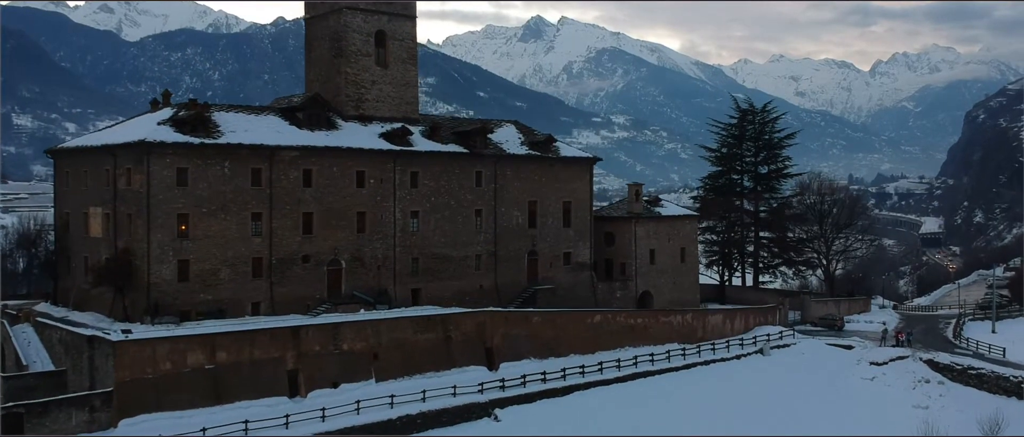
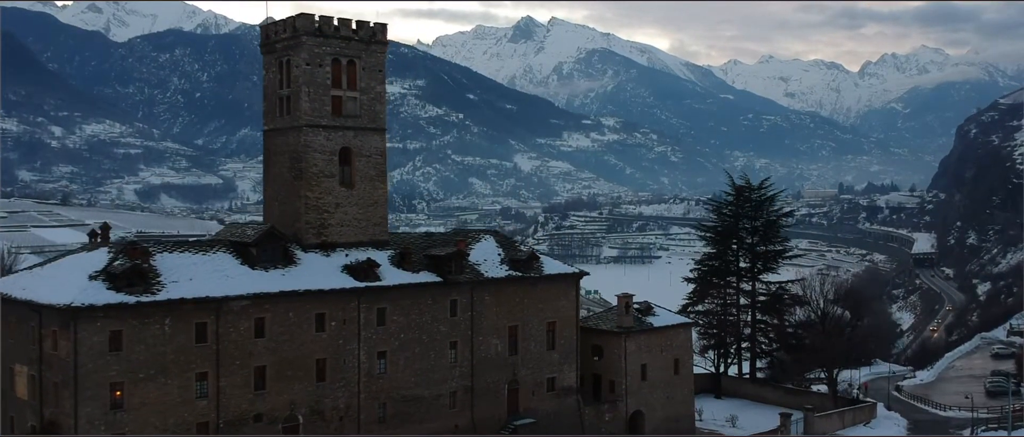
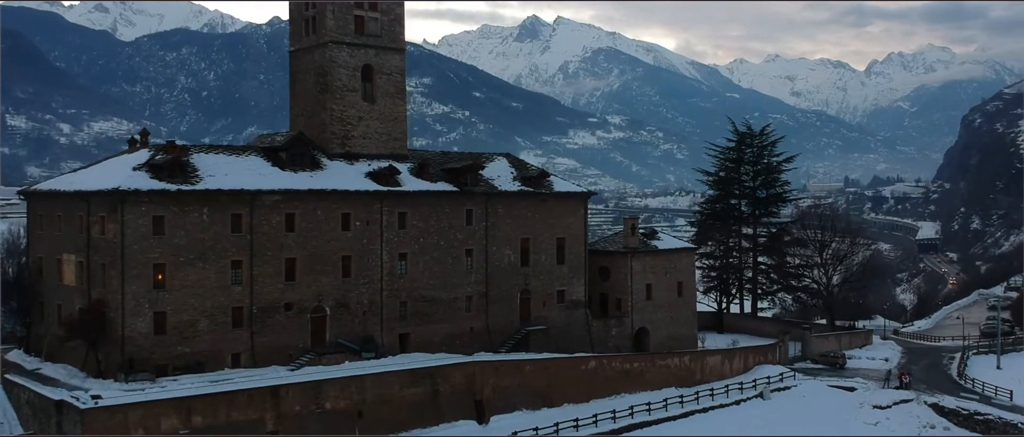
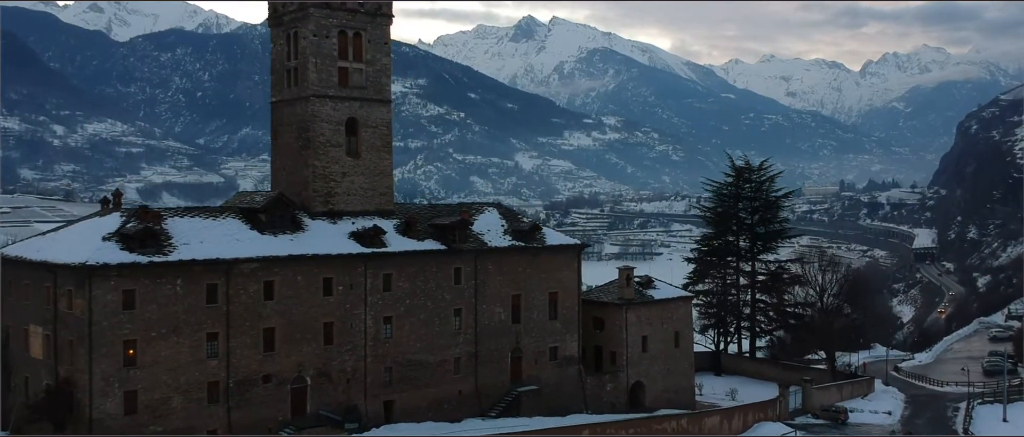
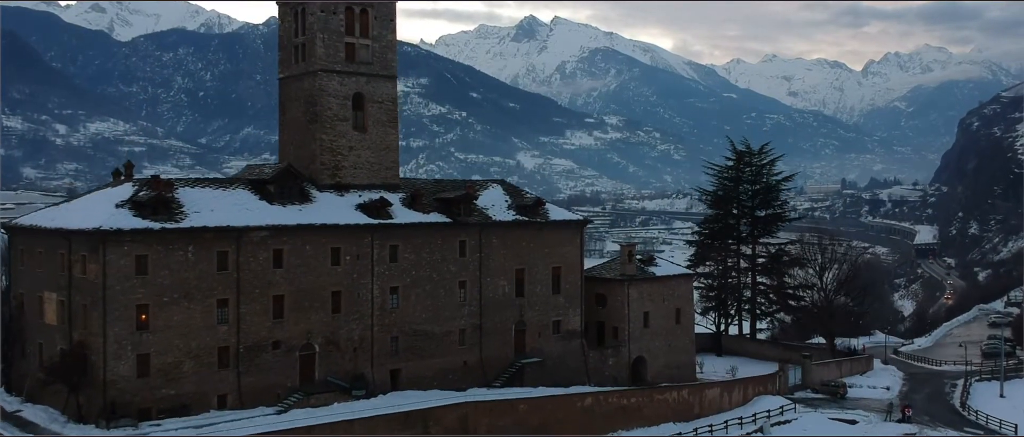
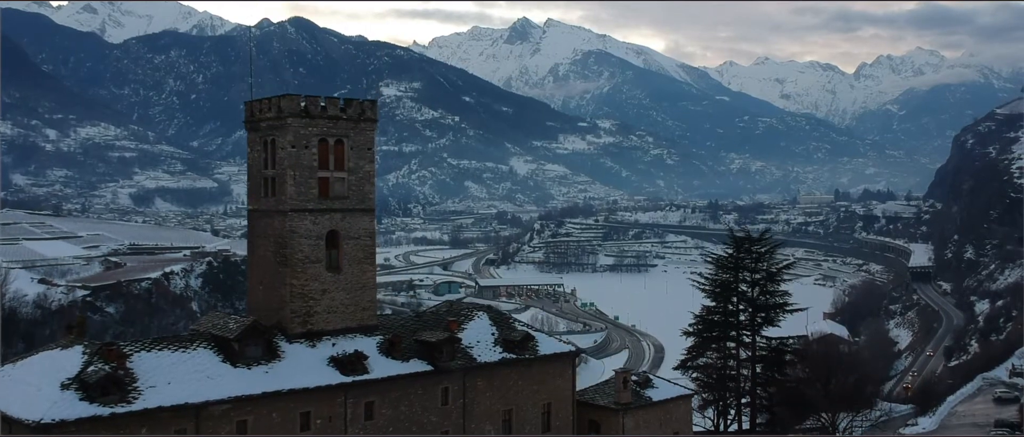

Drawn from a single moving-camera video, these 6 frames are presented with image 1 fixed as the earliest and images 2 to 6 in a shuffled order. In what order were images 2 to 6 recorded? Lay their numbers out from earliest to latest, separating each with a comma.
3, 5, 4, 2, 6
